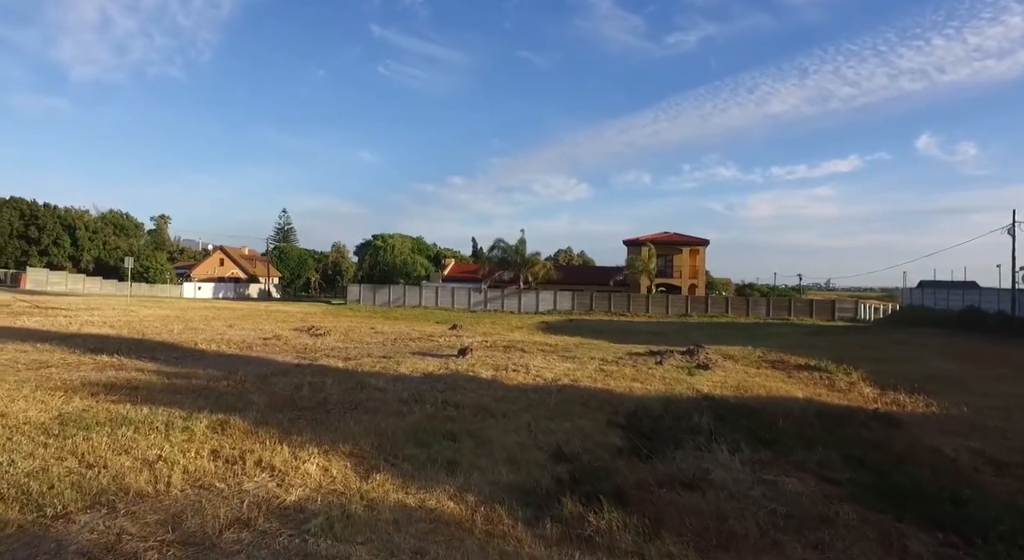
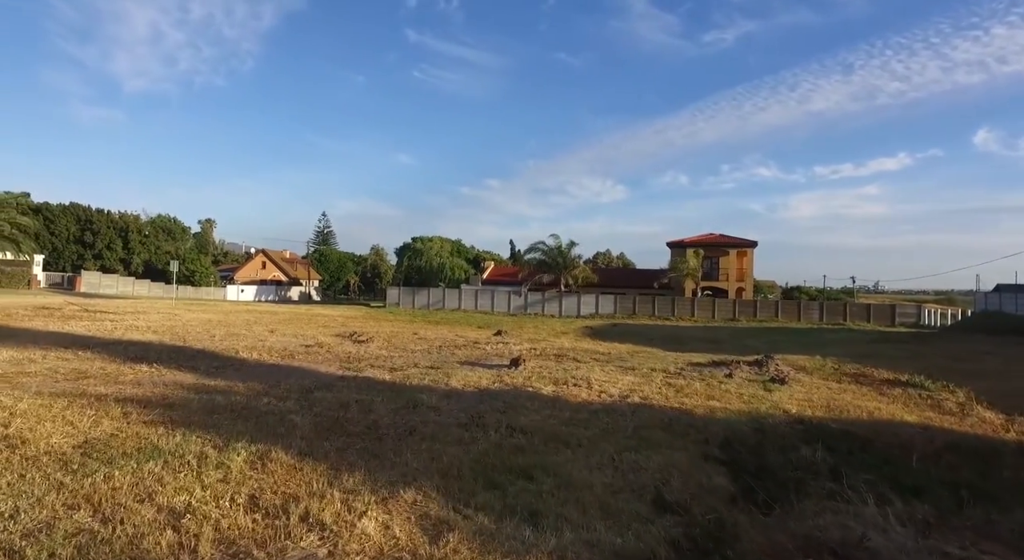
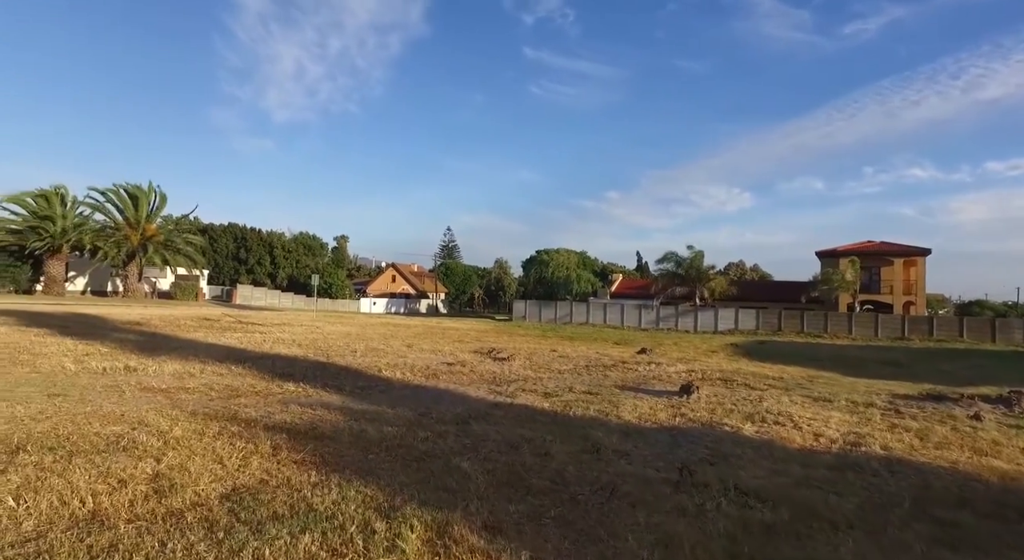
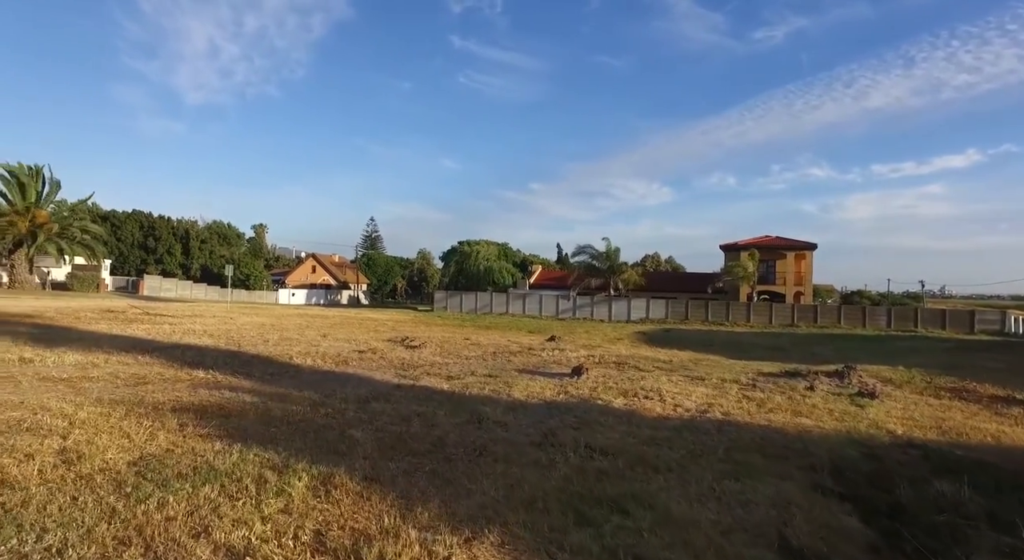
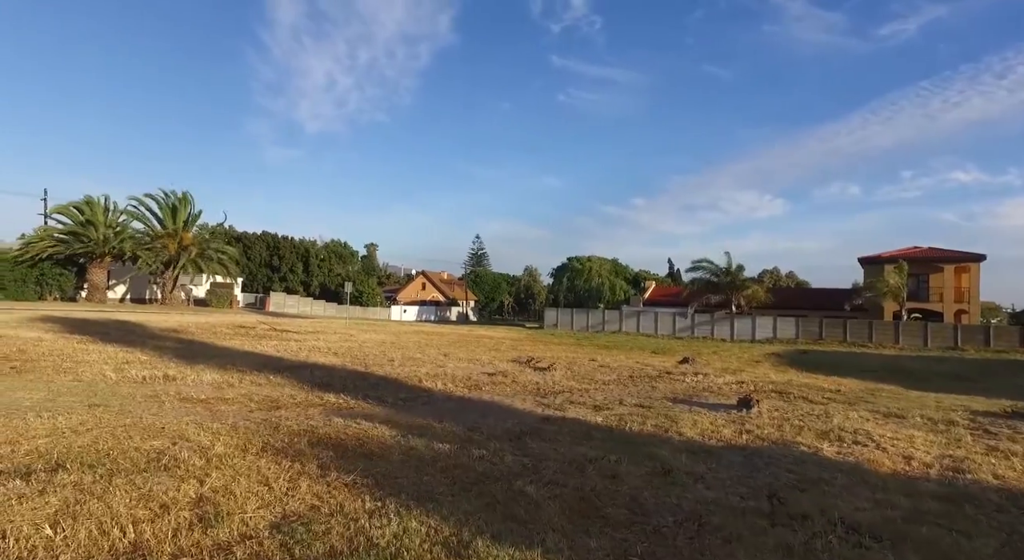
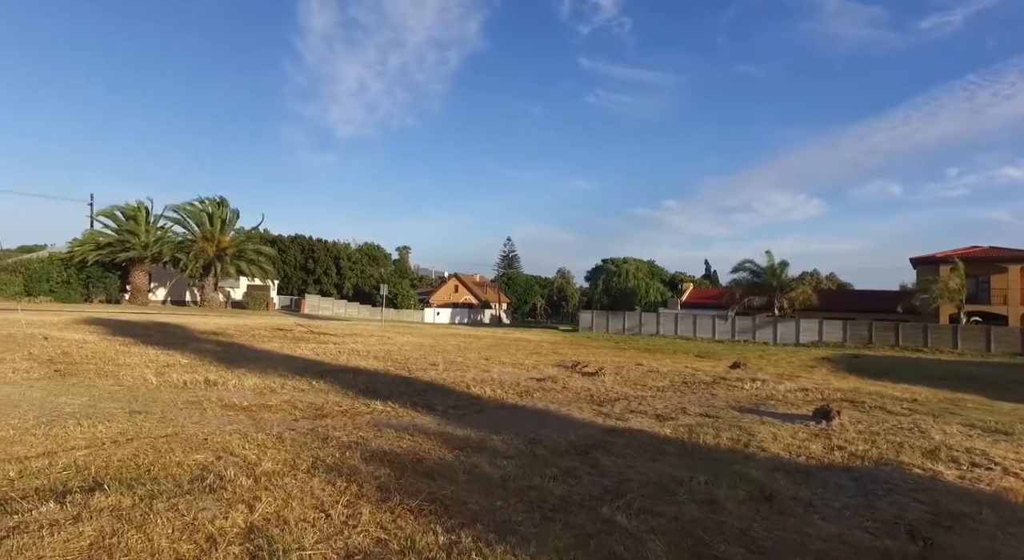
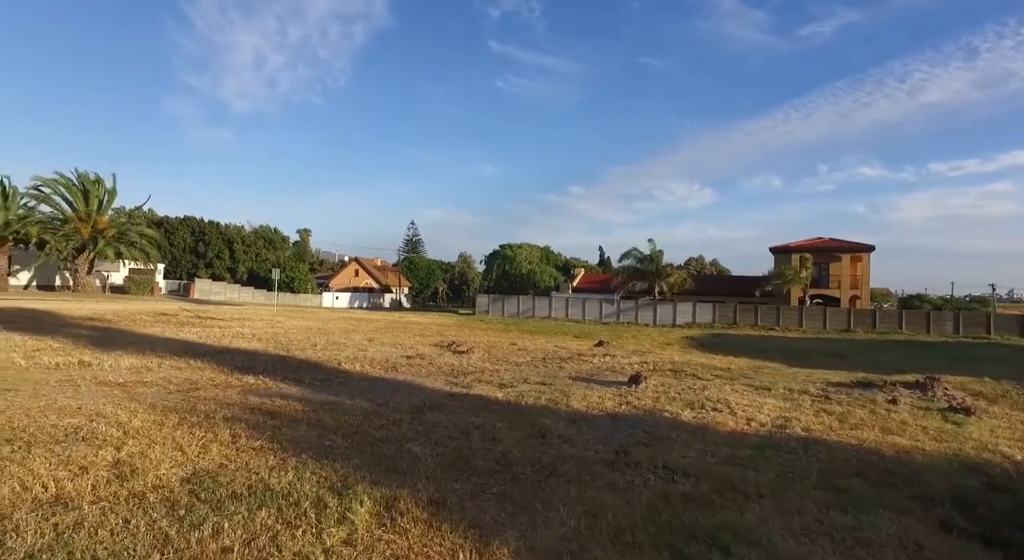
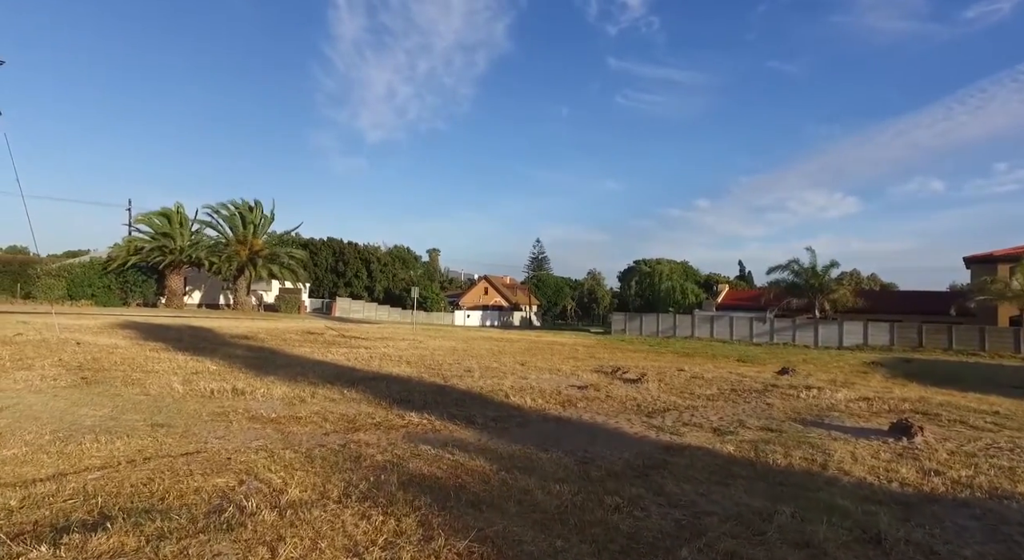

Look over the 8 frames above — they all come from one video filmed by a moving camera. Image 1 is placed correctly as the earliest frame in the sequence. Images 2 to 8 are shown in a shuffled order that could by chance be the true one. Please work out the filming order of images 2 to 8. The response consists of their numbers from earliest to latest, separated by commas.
2, 4, 7, 3, 5, 6, 8
